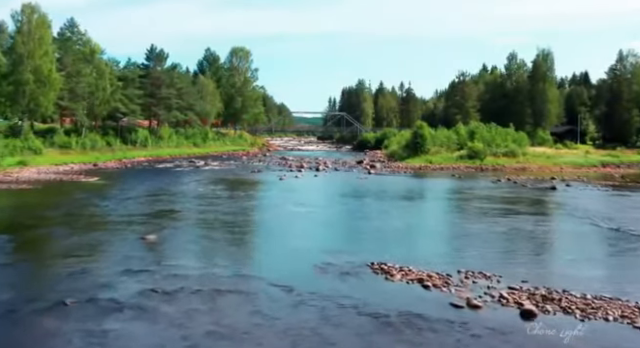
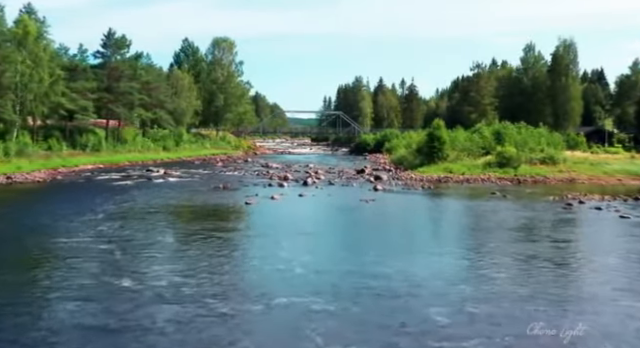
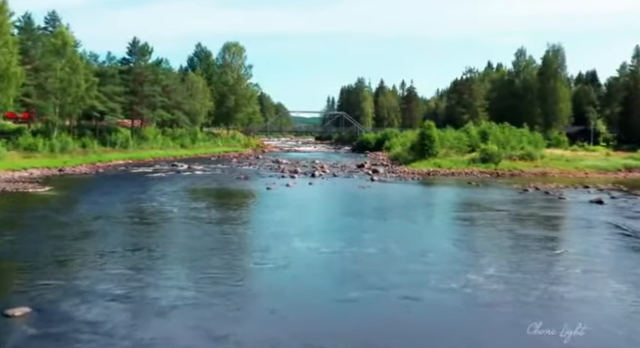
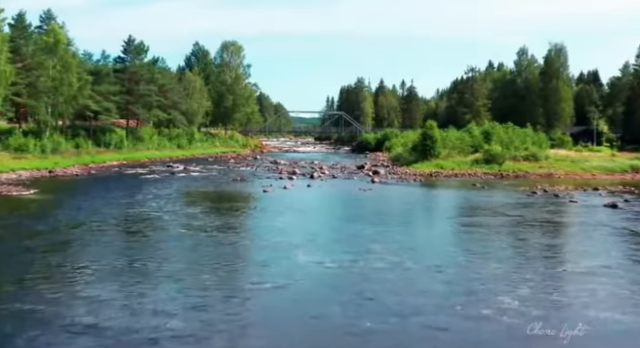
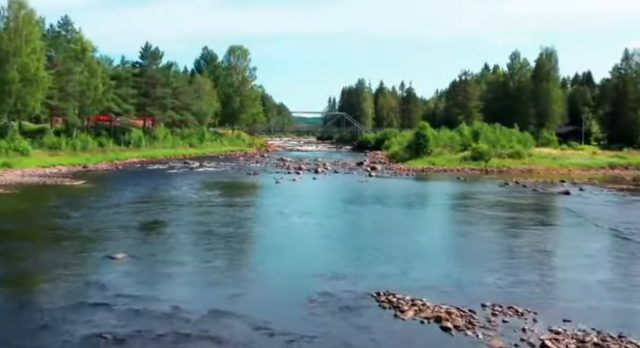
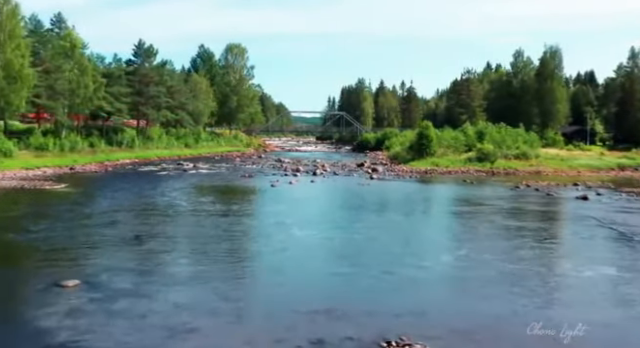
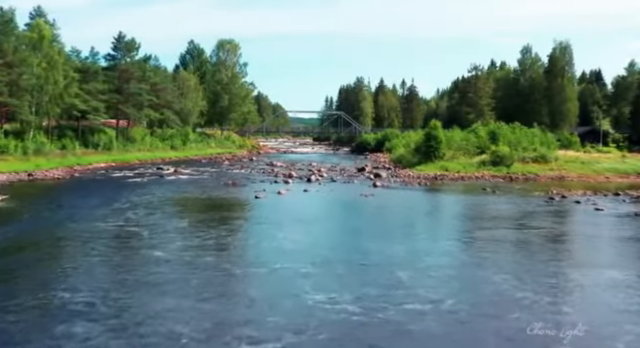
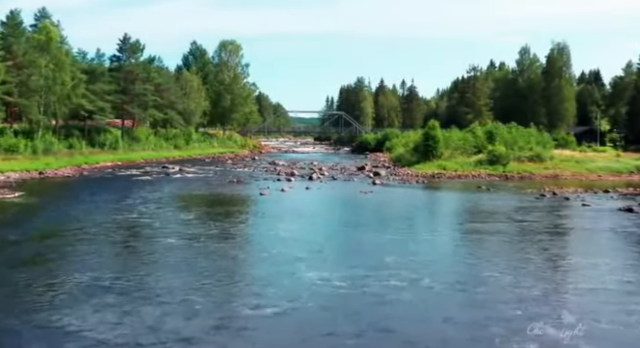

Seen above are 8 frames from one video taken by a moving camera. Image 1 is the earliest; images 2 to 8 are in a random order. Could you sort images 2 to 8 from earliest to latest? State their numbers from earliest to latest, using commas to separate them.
5, 6, 3, 4, 8, 7, 2
